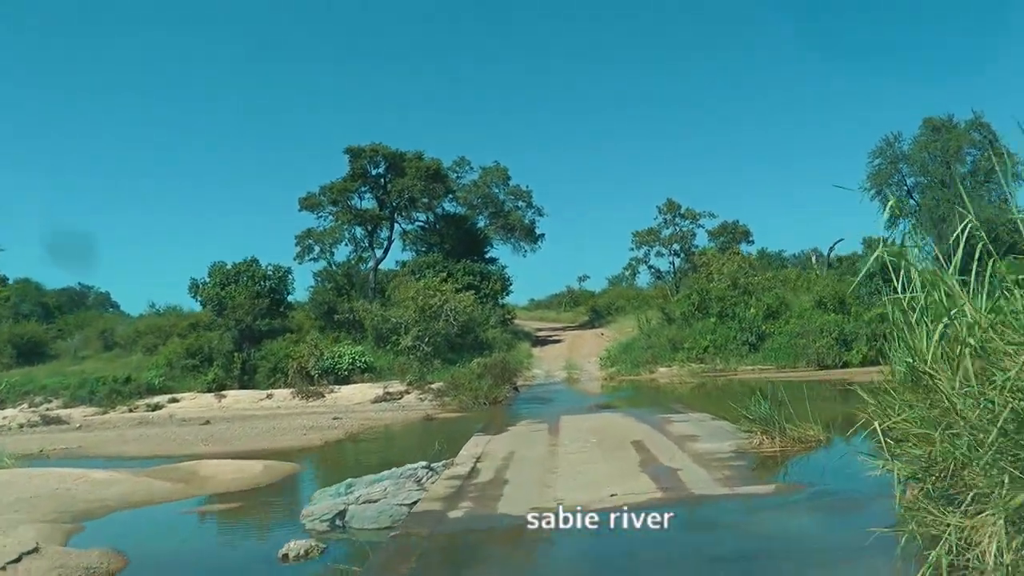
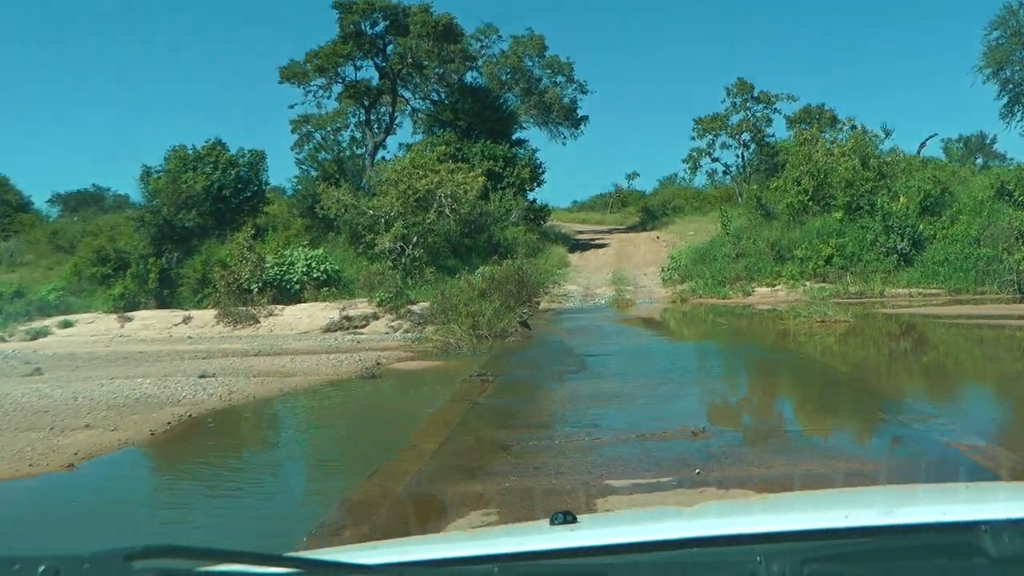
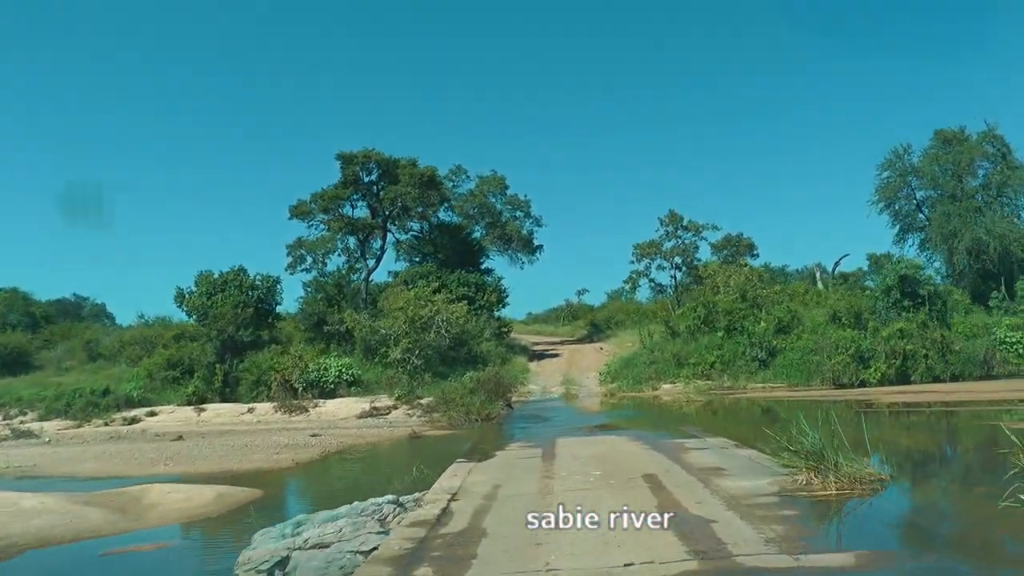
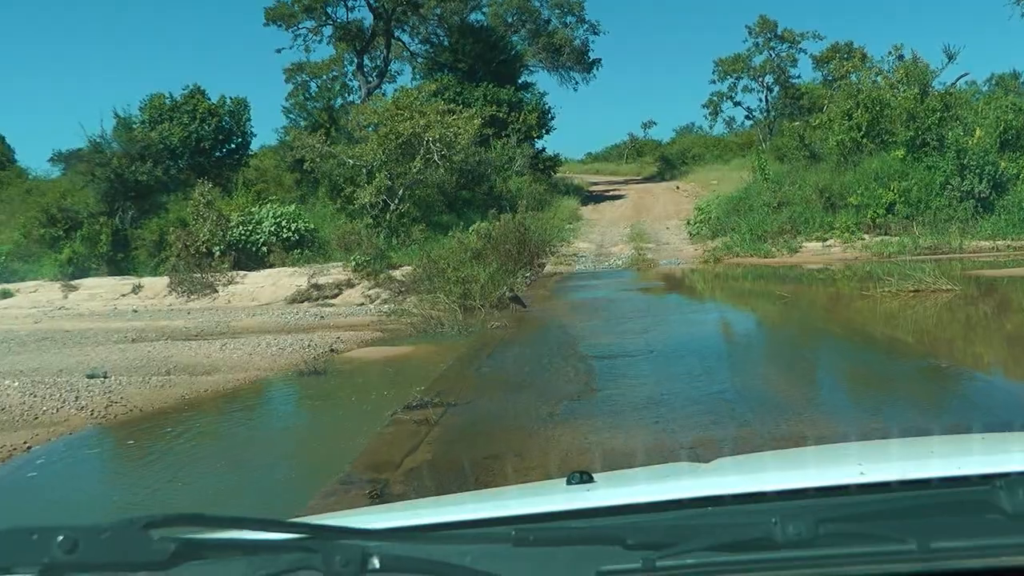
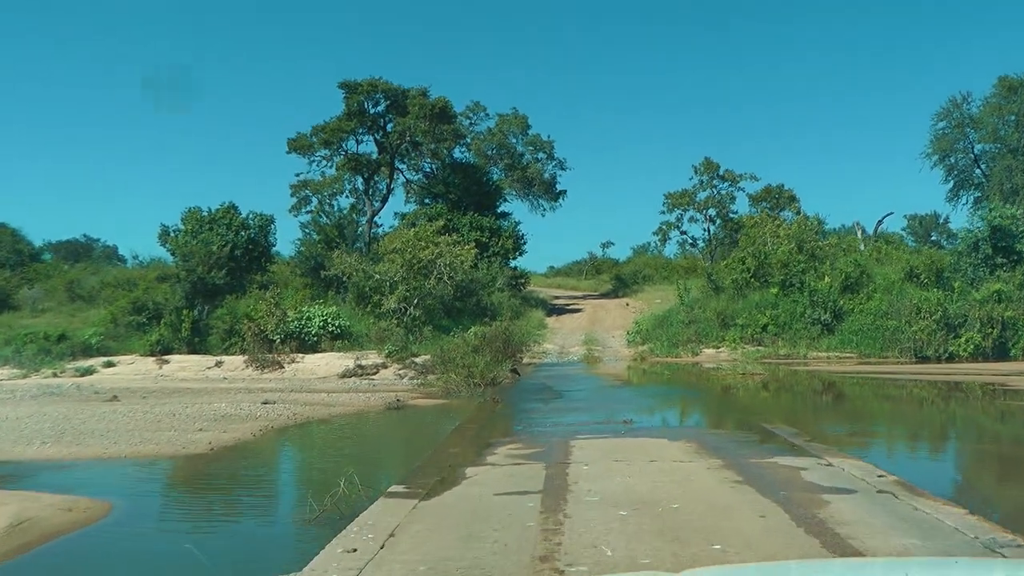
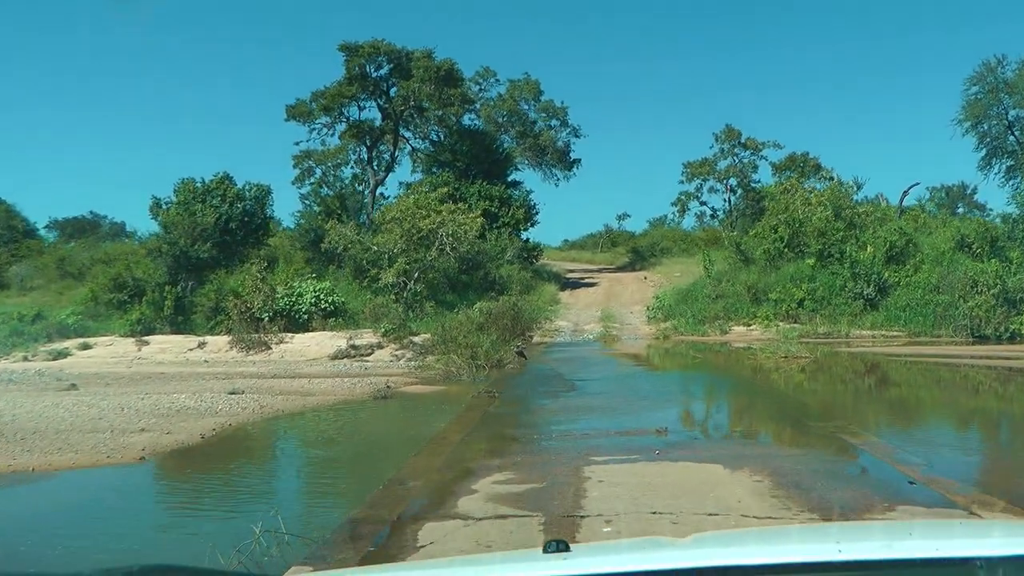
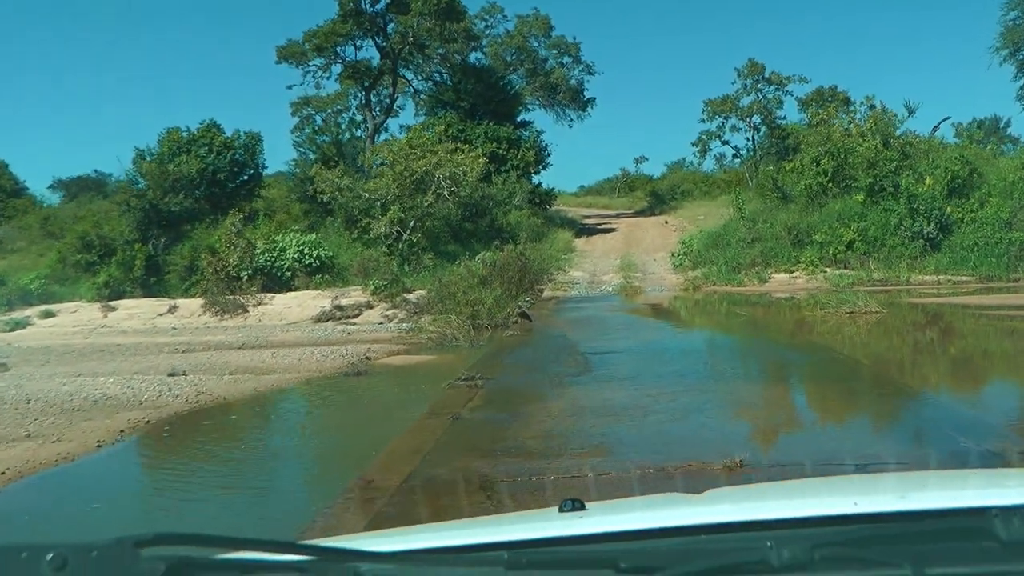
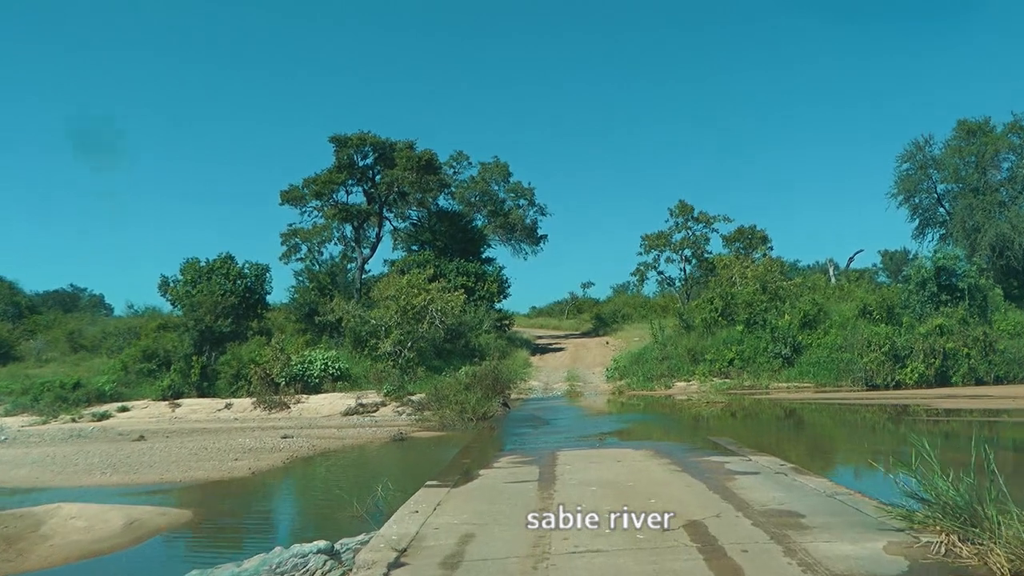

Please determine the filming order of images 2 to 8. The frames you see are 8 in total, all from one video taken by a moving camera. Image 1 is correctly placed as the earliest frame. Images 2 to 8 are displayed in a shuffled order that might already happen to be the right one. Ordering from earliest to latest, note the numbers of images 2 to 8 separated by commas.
3, 8, 5, 6, 2, 7, 4
